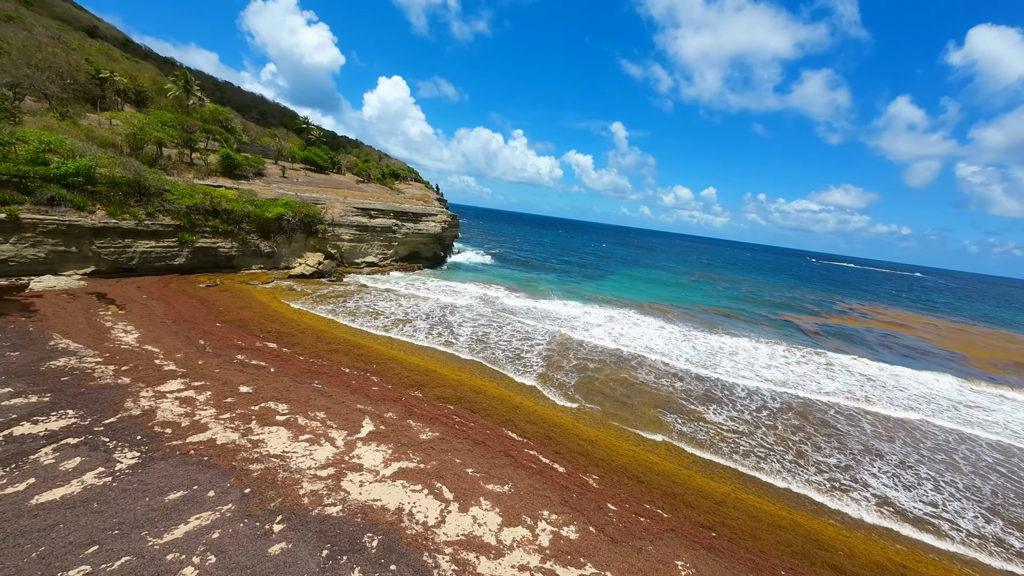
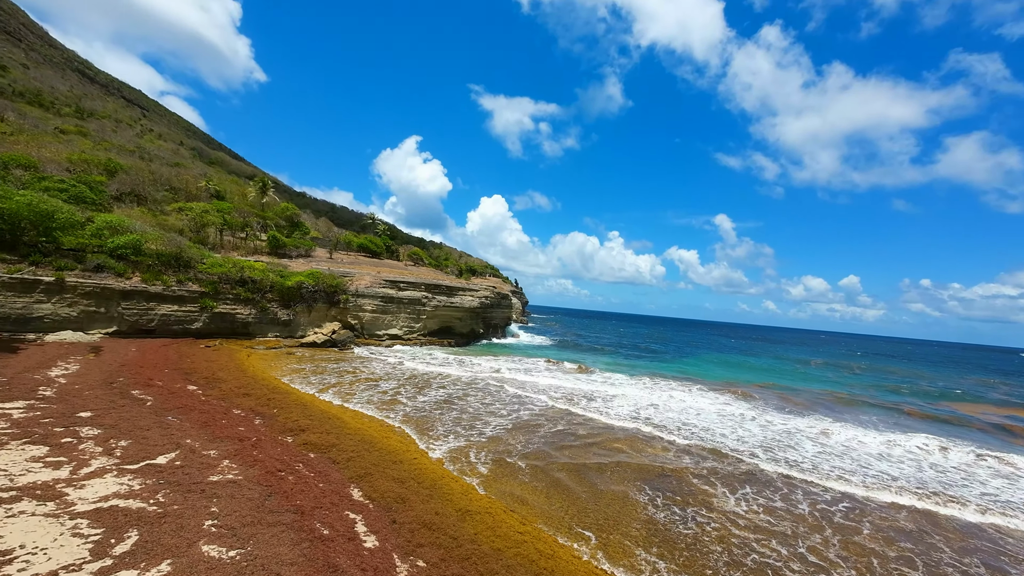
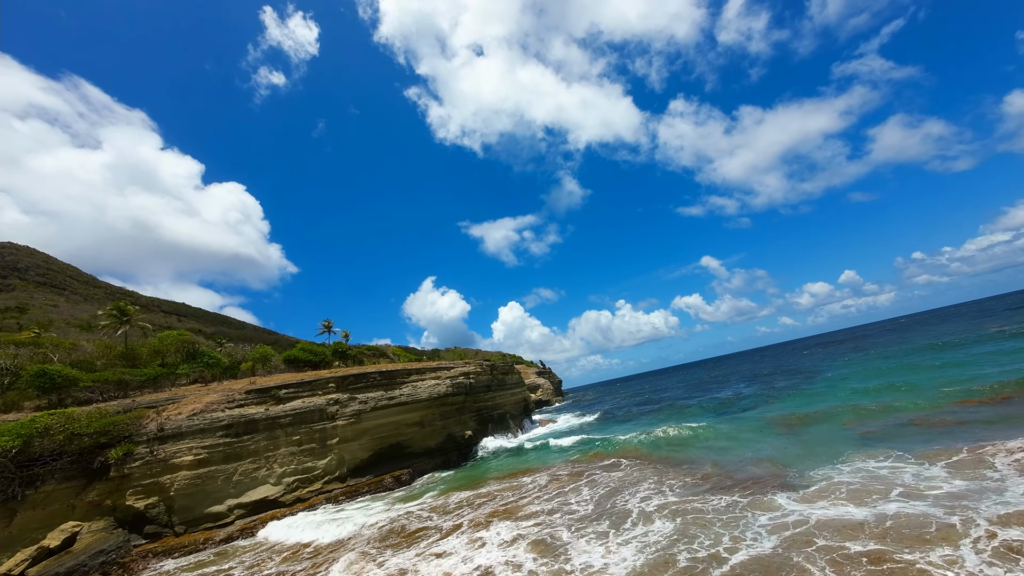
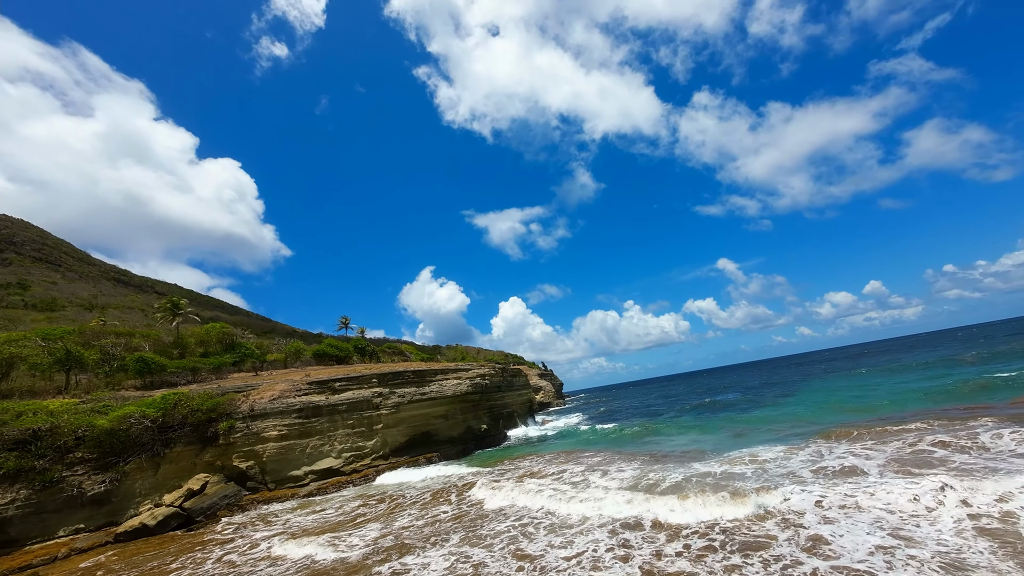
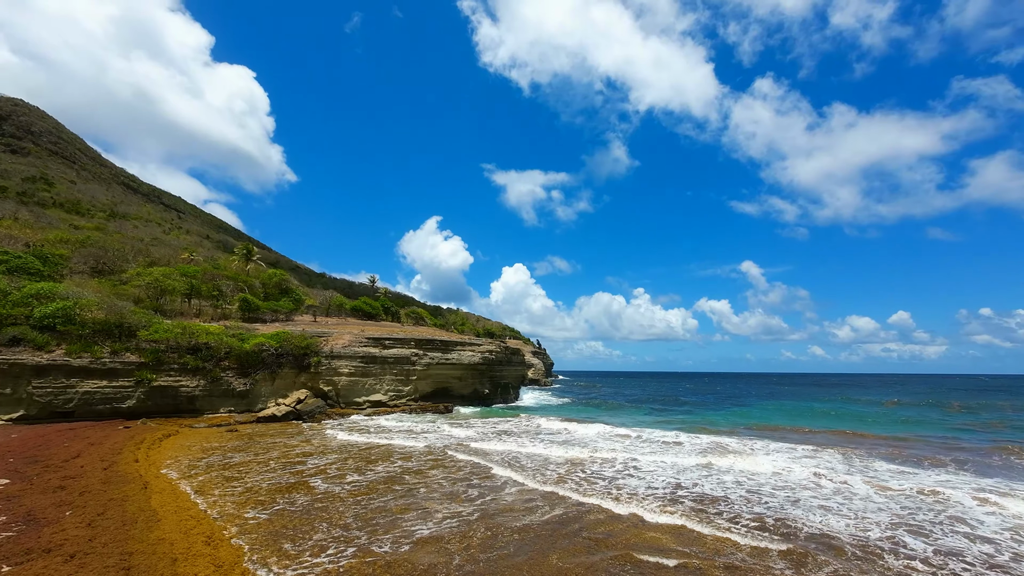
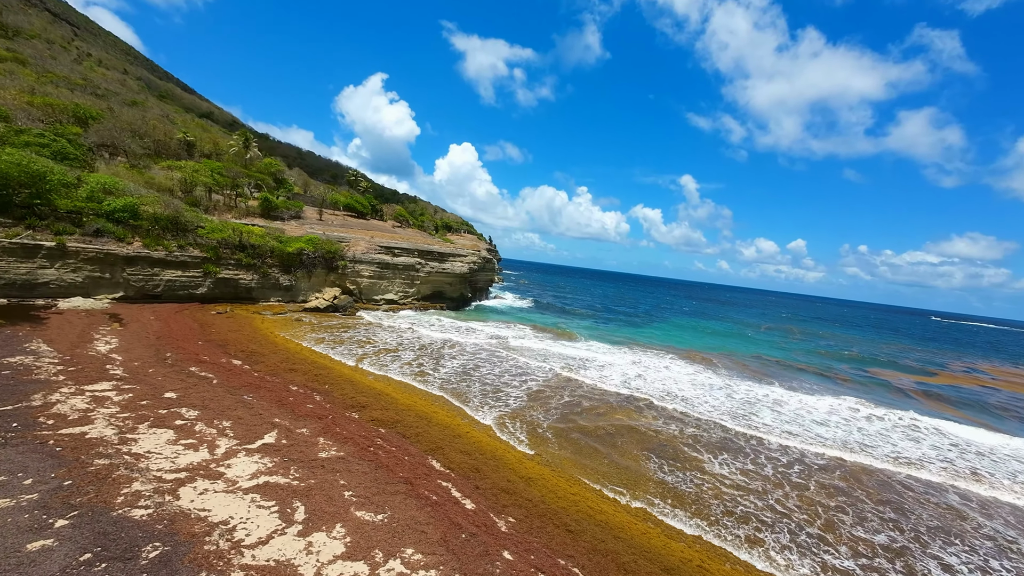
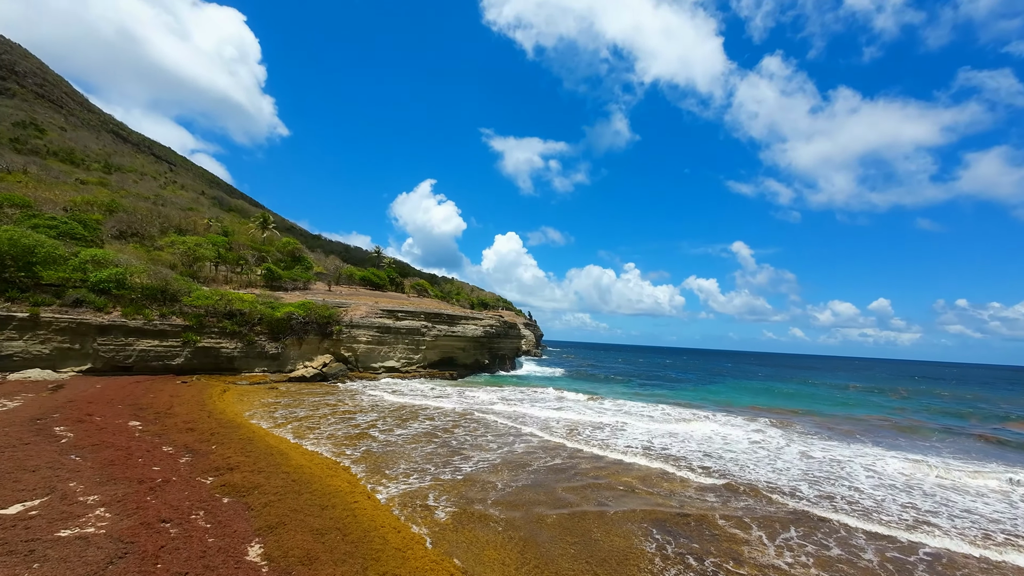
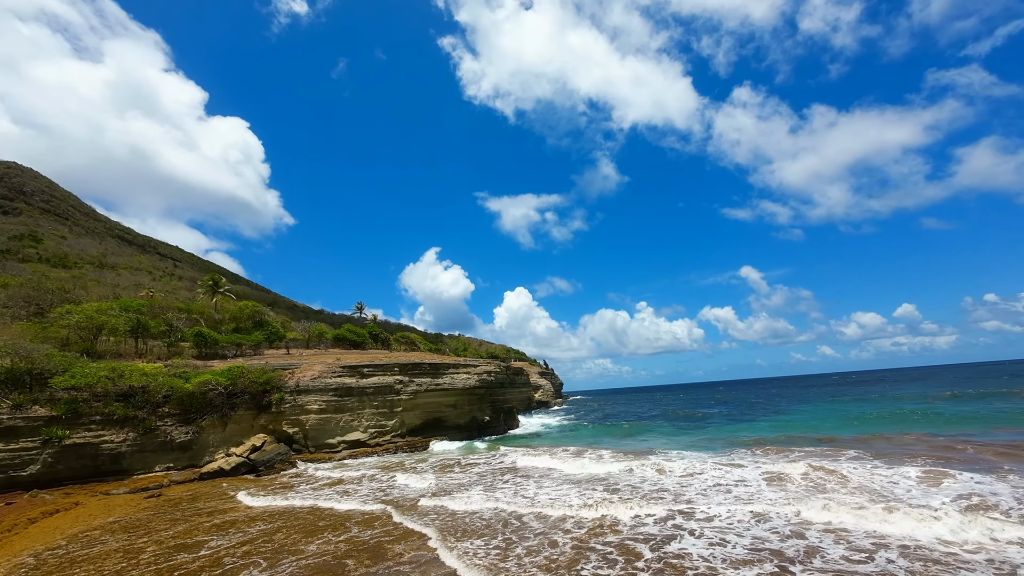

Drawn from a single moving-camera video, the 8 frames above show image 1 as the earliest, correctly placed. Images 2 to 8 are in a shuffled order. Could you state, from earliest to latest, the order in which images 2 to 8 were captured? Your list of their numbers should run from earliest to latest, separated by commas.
6, 2, 7, 5, 8, 4, 3
